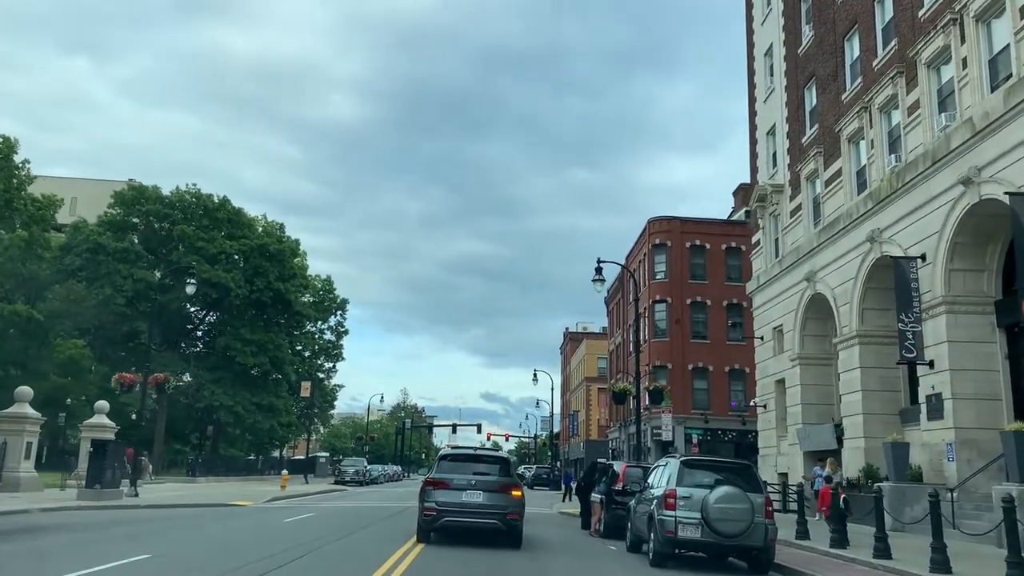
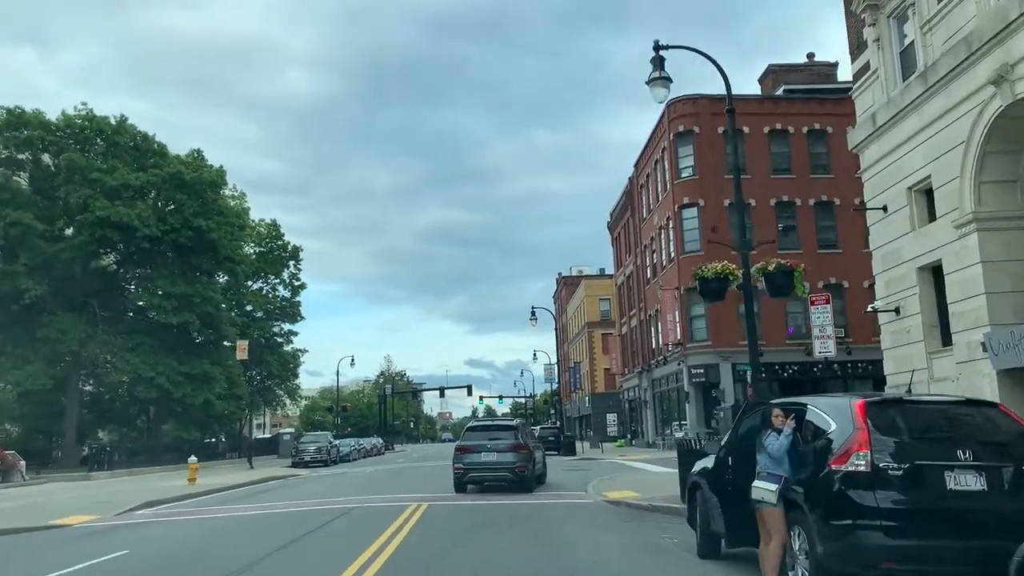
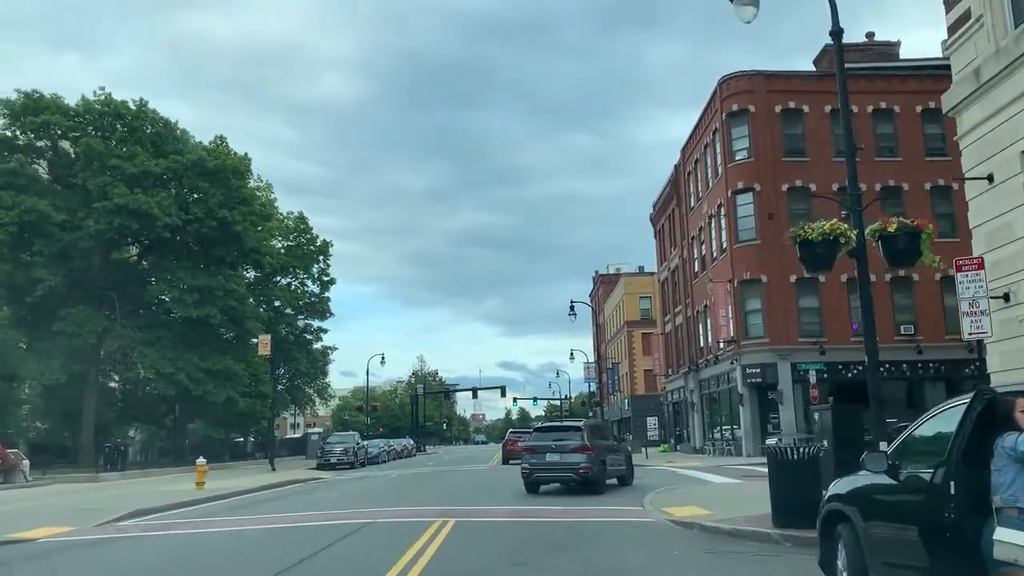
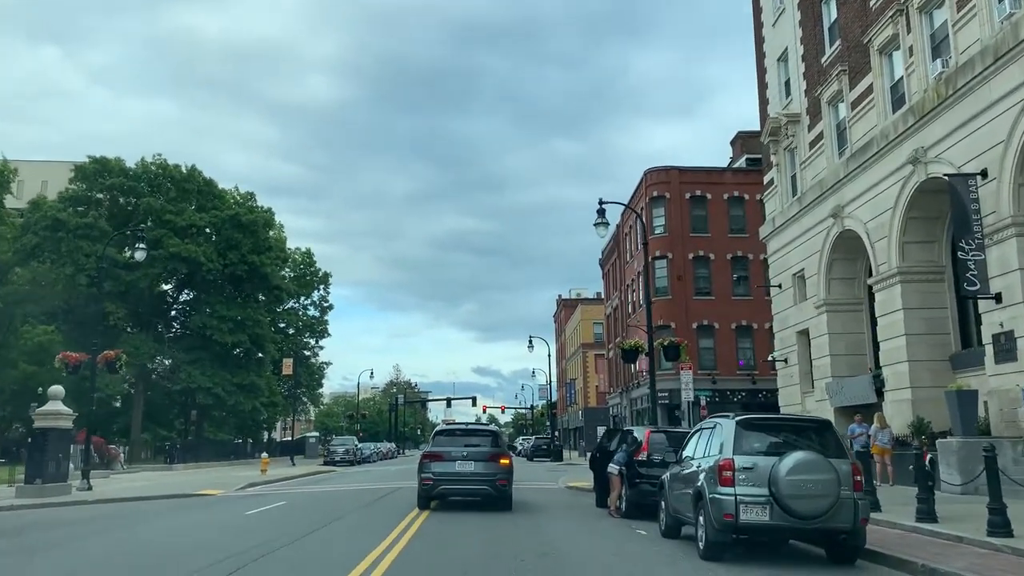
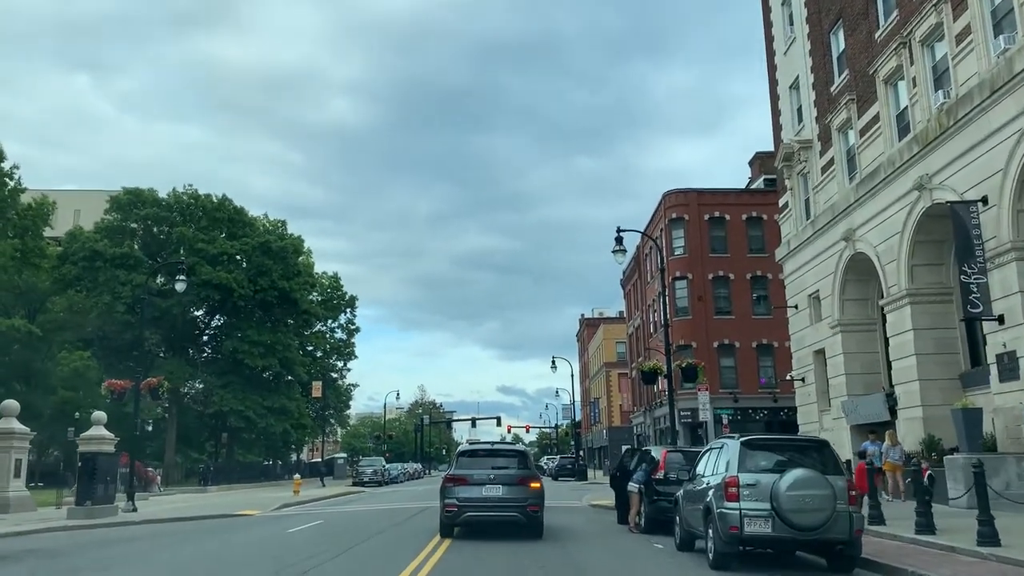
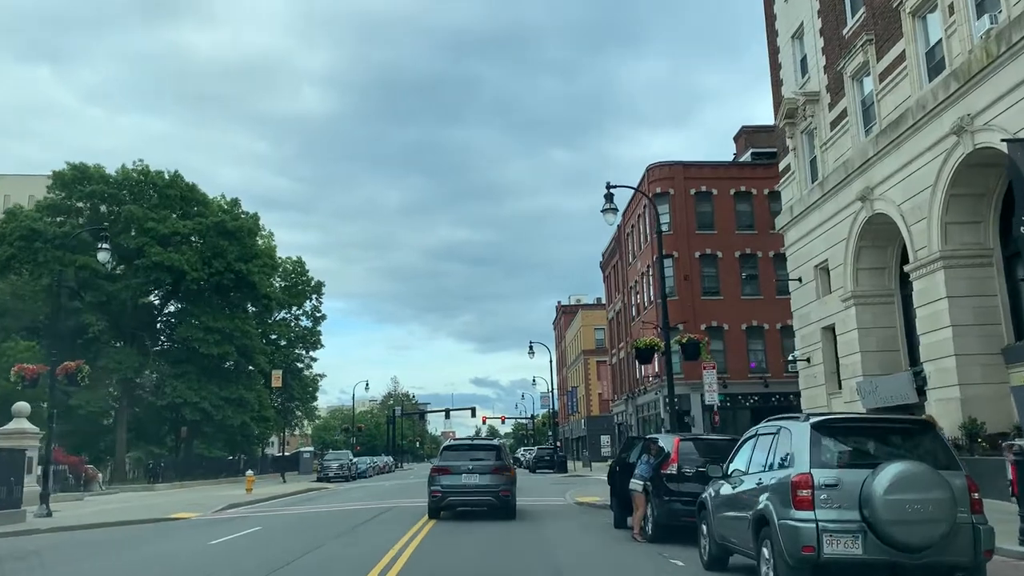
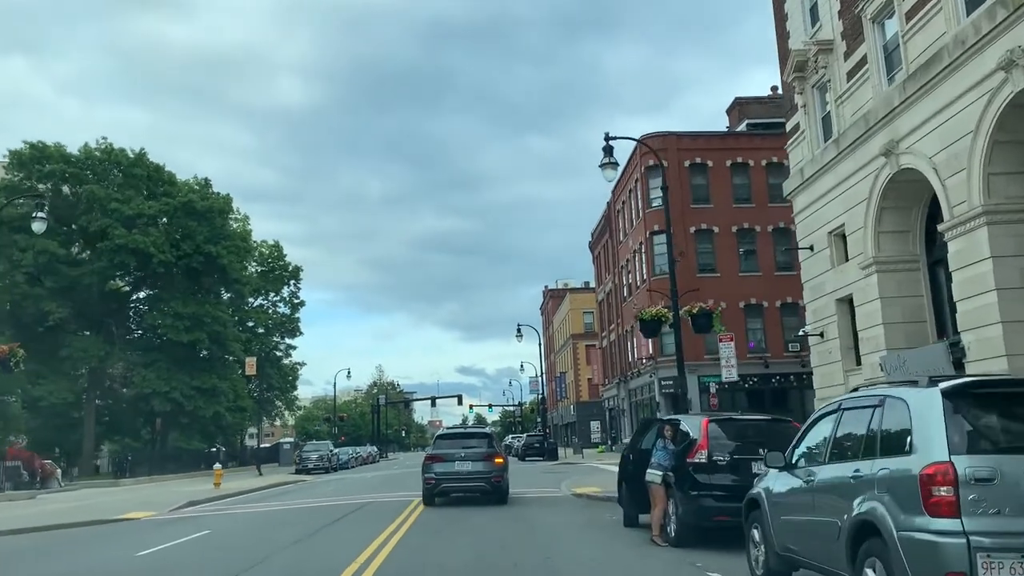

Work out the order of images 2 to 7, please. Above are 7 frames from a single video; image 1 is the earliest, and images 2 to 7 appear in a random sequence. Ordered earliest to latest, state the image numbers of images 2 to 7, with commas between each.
5, 4, 6, 7, 2, 3
